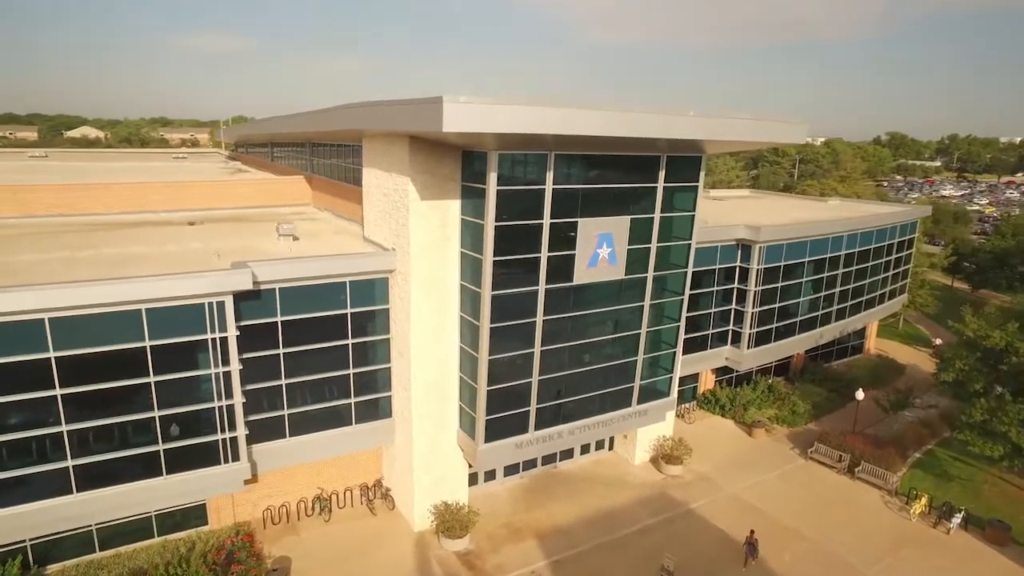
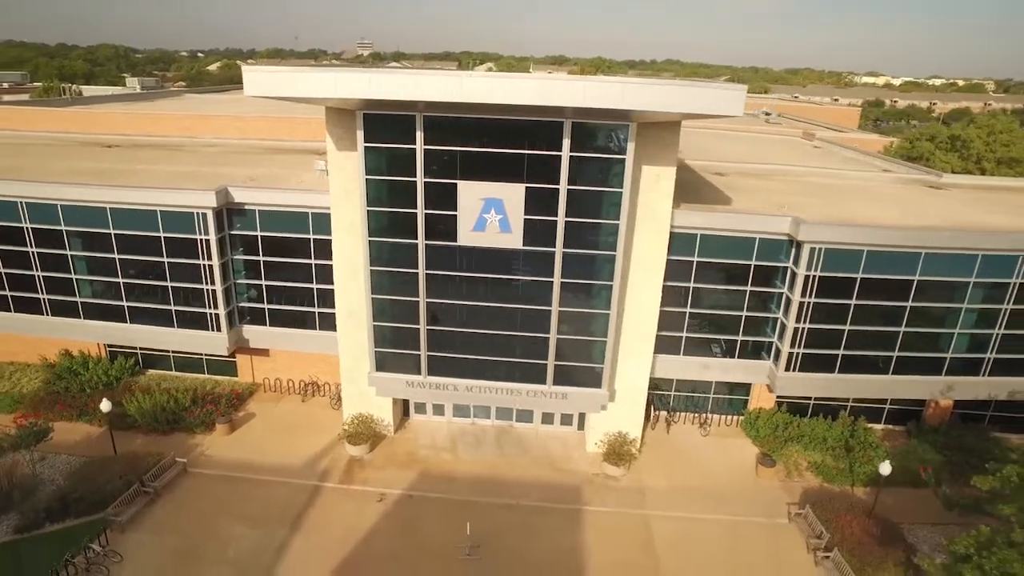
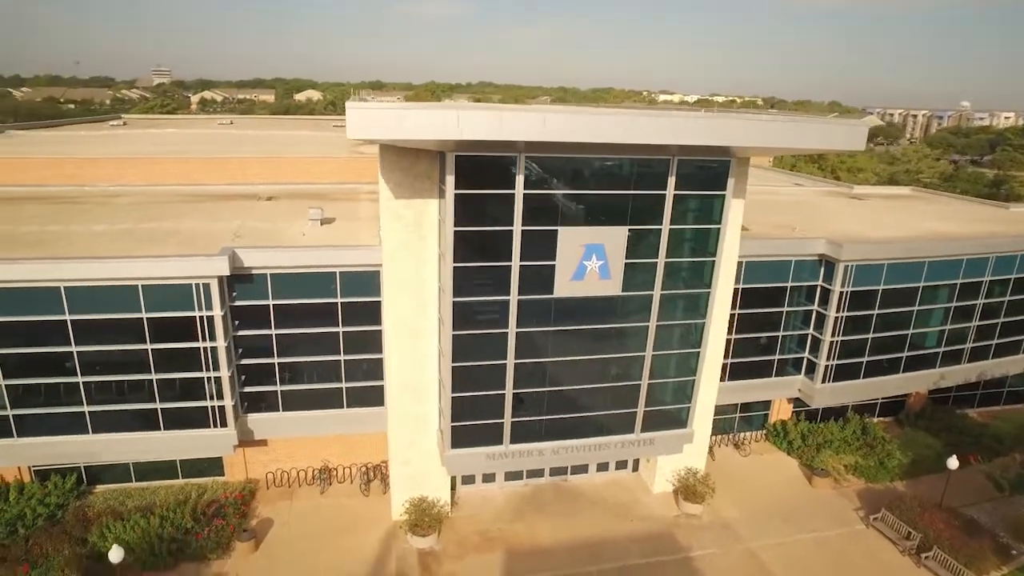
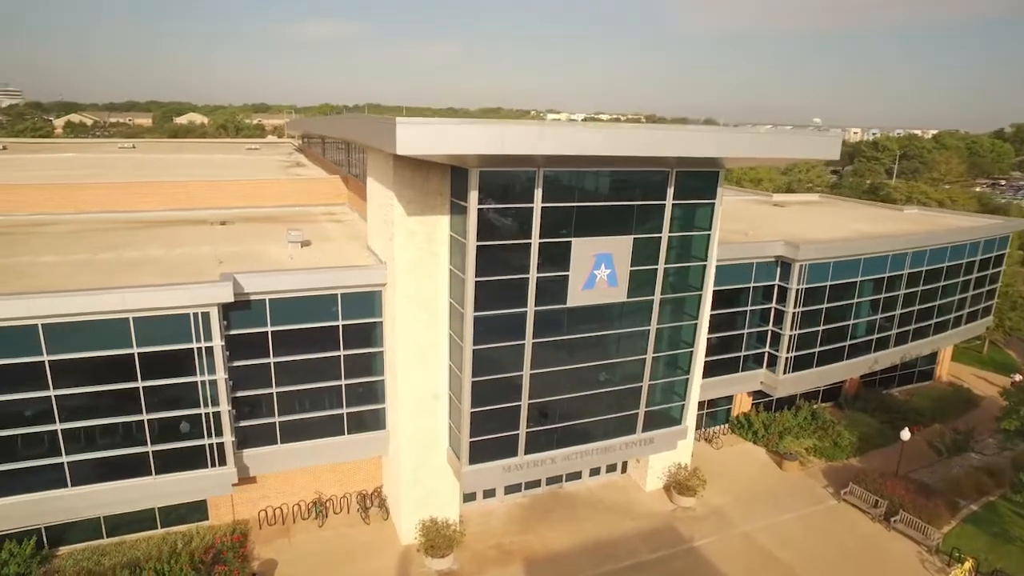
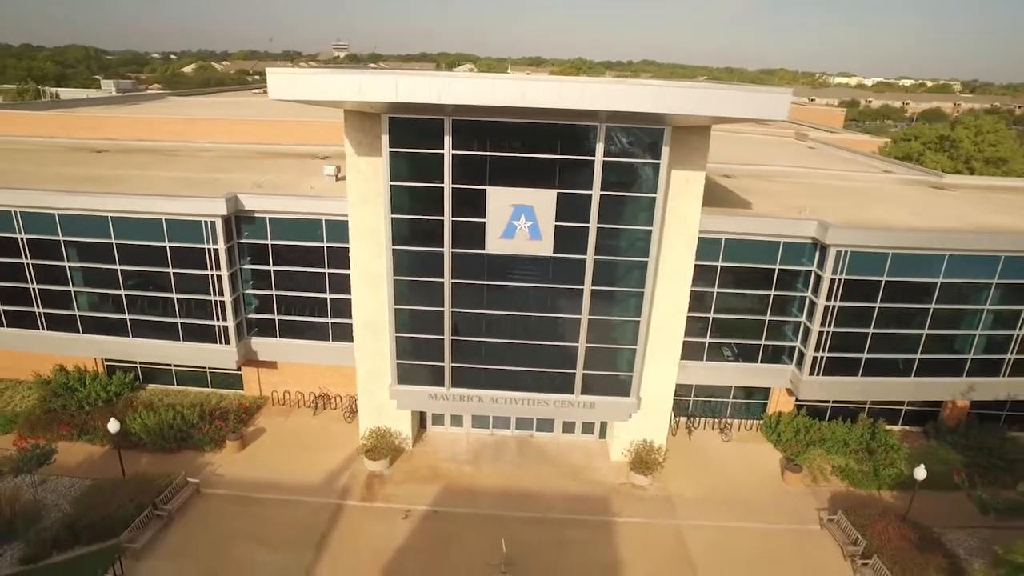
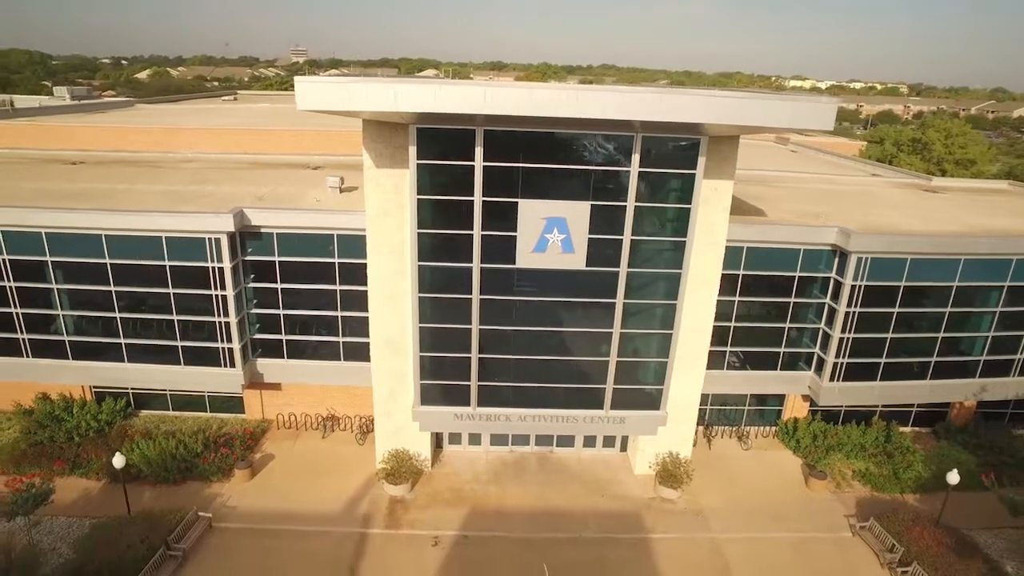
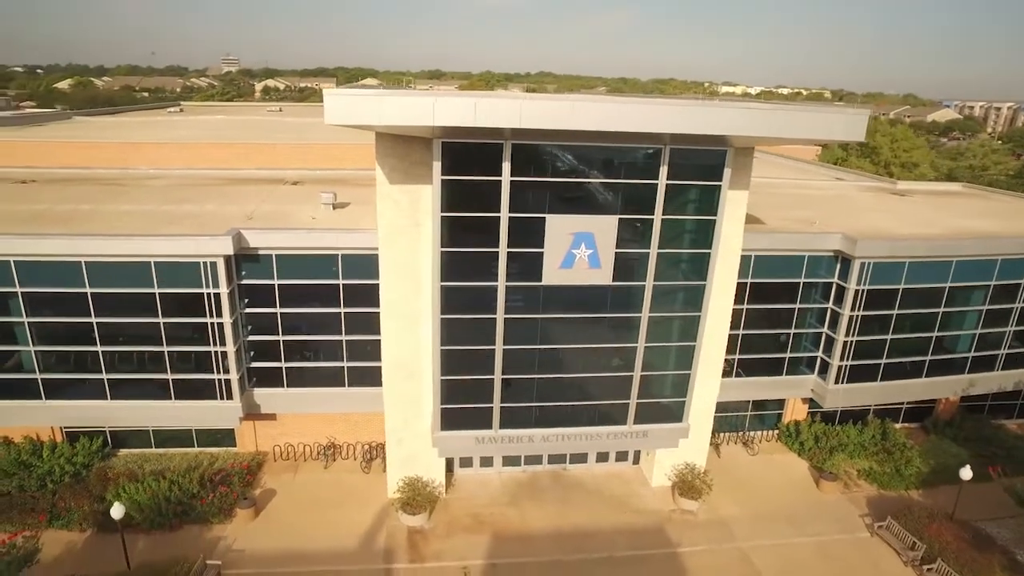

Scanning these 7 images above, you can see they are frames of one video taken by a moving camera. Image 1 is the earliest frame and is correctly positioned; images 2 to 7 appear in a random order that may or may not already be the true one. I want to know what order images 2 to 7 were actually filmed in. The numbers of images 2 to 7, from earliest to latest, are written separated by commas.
4, 3, 7, 6, 5, 2
